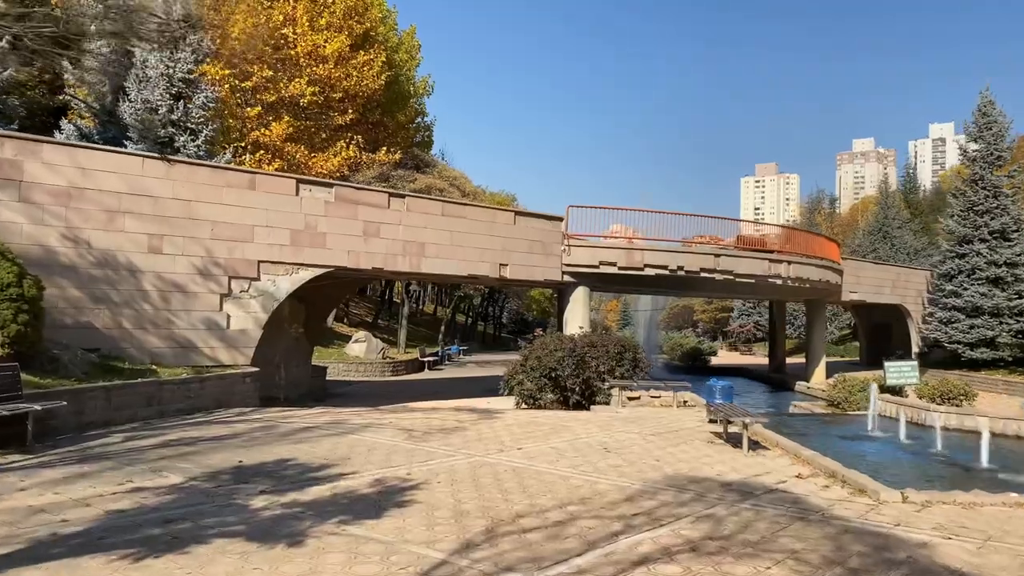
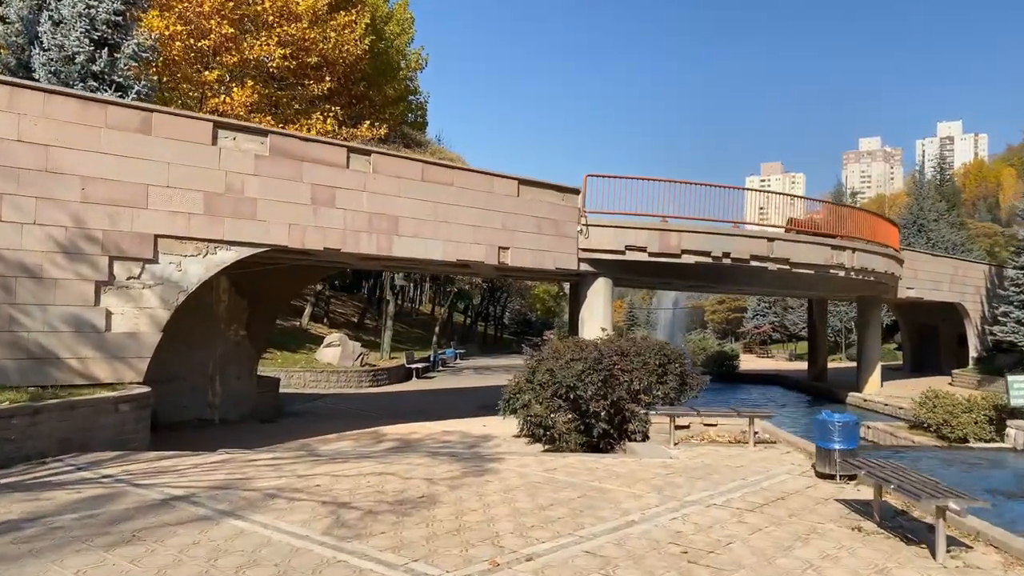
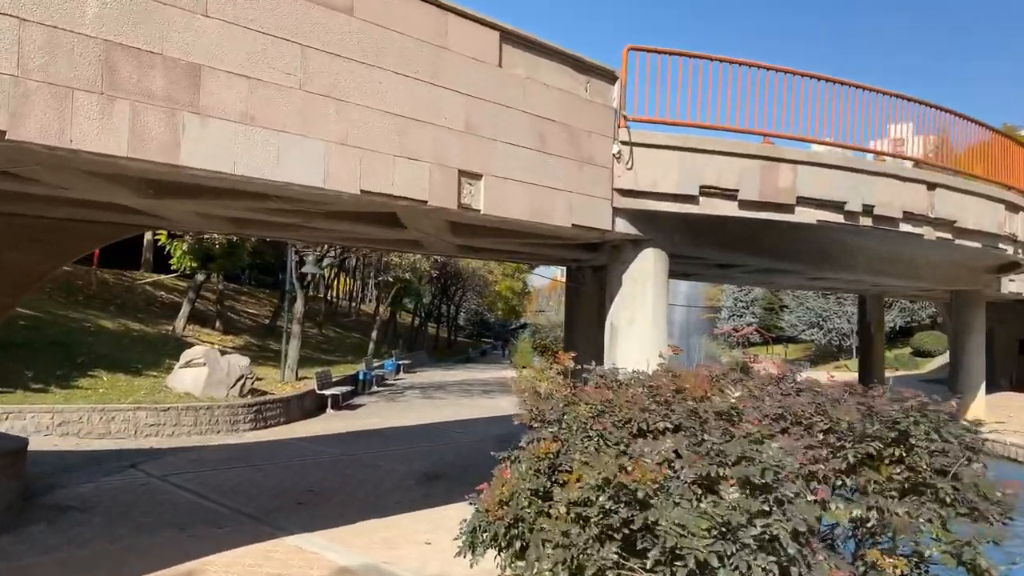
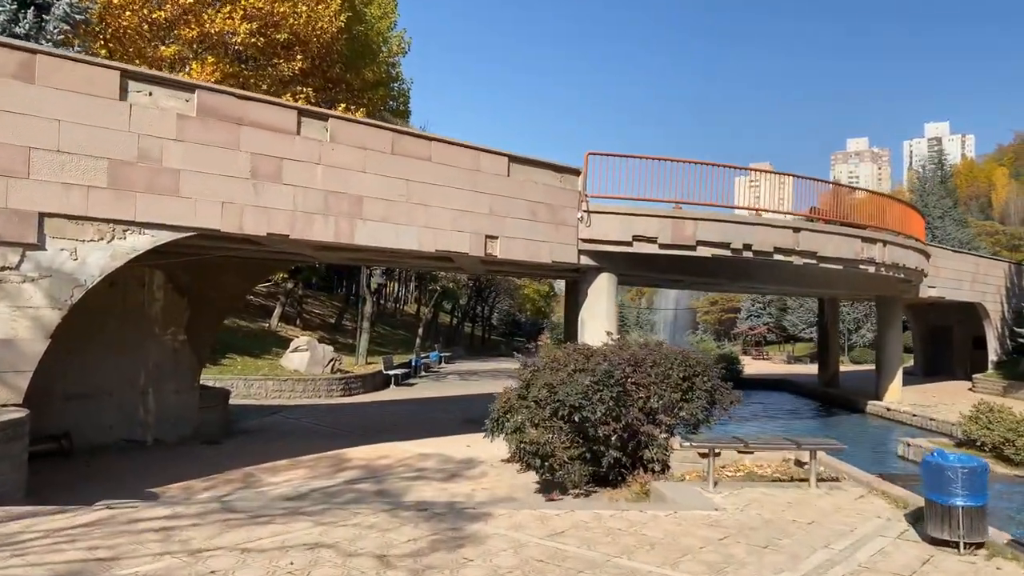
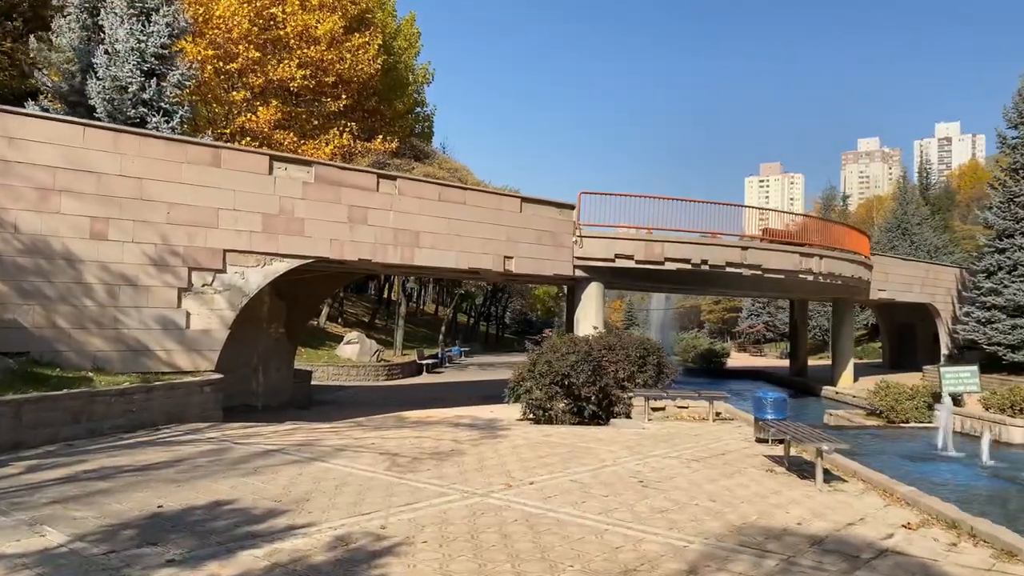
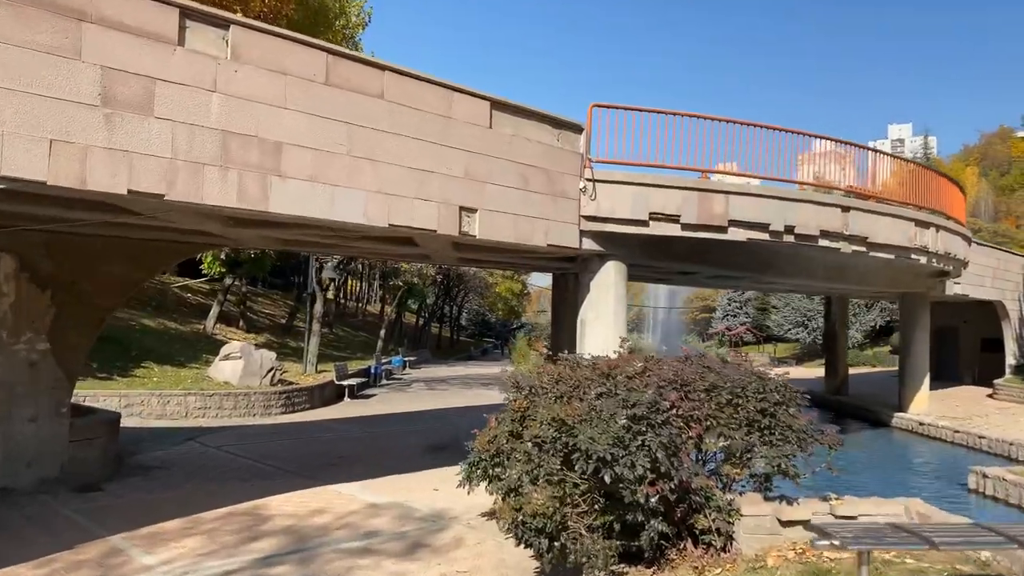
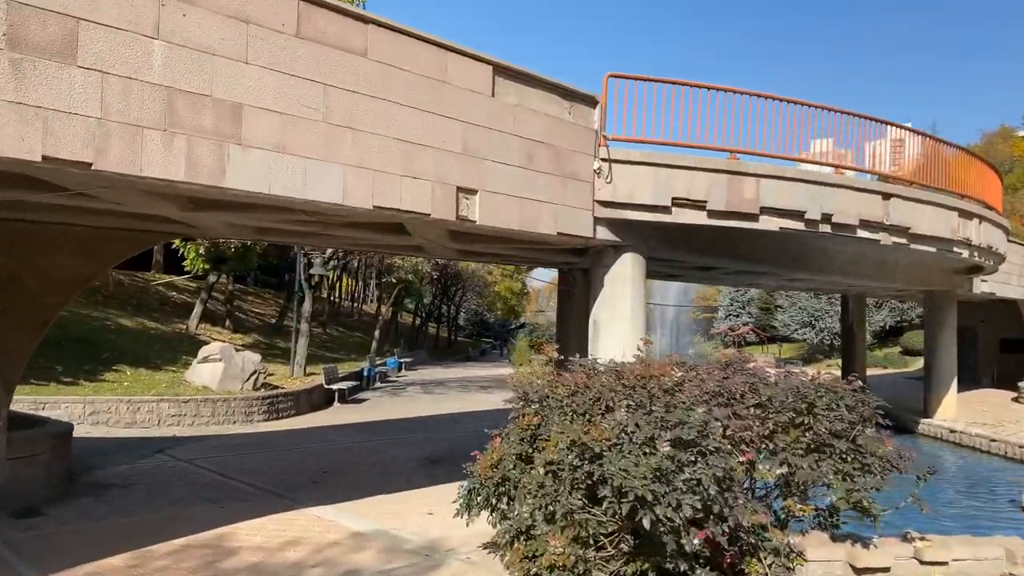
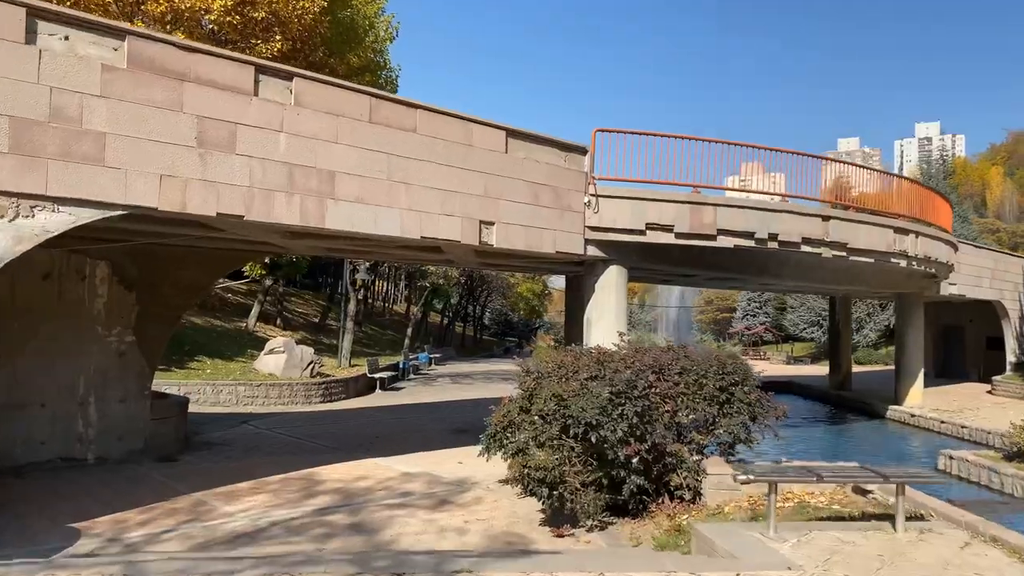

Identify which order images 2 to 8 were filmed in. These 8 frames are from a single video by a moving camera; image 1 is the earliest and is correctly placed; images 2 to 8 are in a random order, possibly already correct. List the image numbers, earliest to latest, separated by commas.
5, 2, 4, 8, 6, 7, 3
